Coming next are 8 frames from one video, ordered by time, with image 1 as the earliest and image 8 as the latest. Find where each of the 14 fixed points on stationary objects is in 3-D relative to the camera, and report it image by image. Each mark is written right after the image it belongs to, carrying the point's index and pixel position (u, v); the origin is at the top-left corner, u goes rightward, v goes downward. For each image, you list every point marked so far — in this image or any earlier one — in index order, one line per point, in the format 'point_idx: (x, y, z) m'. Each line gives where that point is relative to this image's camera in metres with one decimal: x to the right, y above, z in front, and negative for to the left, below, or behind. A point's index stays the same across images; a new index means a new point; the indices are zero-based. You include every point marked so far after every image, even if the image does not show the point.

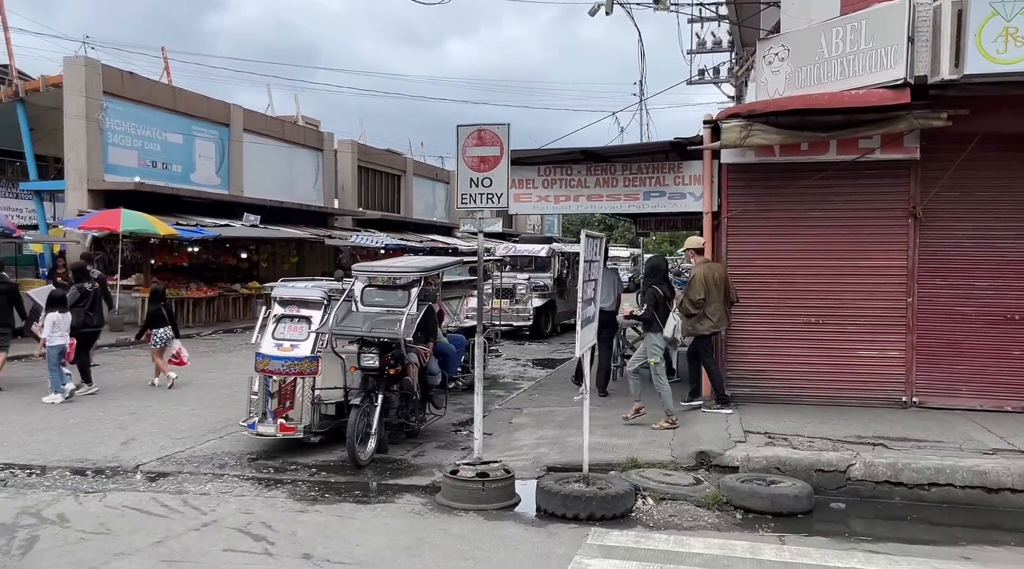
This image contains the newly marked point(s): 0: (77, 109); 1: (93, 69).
0: (-9.1, +3.7, +18.7) m
1: (-8.8, +4.6, +18.8) m
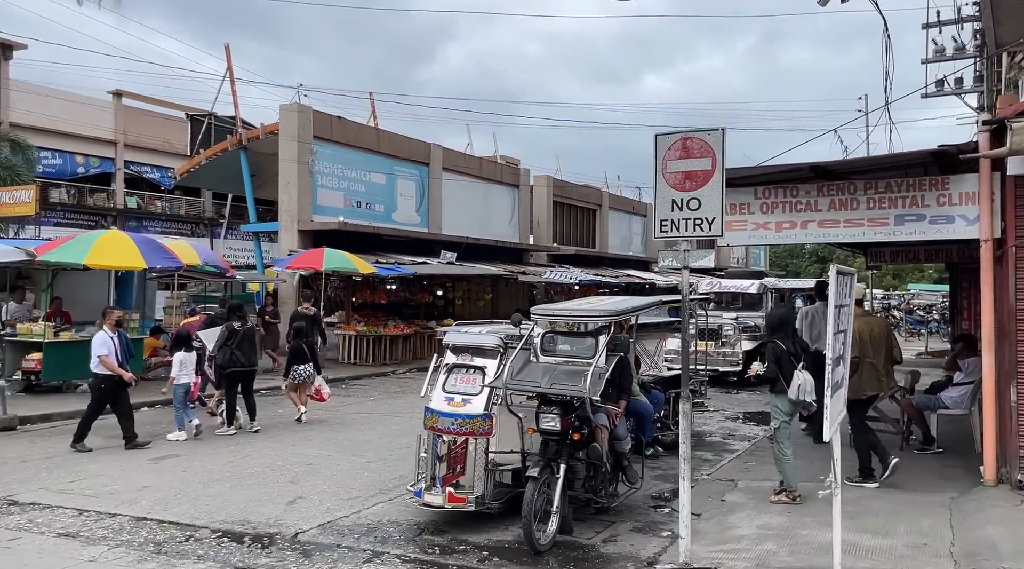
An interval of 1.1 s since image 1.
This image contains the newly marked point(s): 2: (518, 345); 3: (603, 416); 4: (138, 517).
0: (-4.9, +2.9, +19.3) m
1: (-4.6, +3.8, +19.4) m
2: (+0.1, -0.4, +6.0) m
3: (+0.6, -0.8, +5.6) m
4: (-2.8, -1.7, +6.6) m
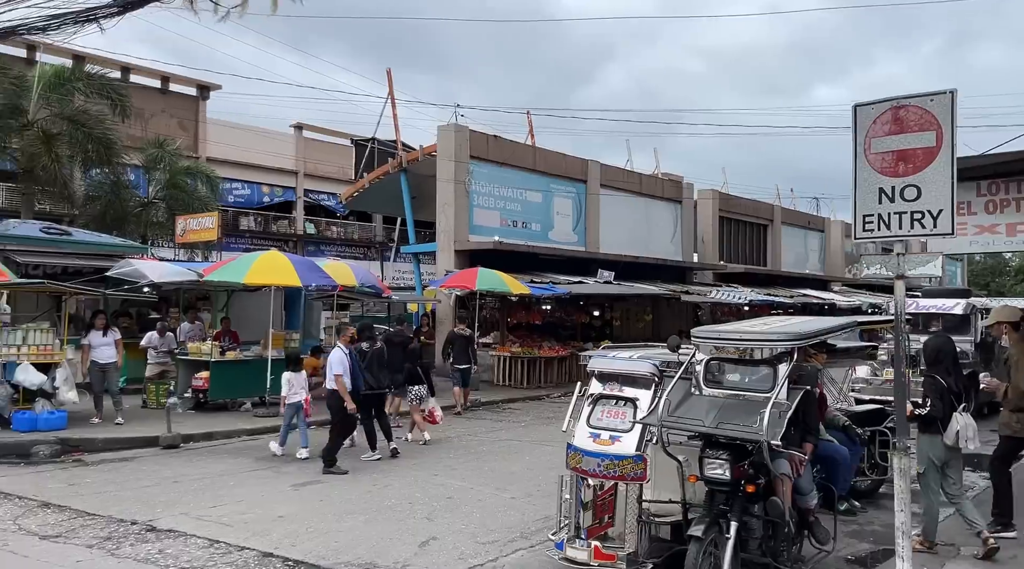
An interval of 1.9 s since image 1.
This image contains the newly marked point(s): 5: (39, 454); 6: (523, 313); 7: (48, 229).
0: (-1.5, +2.5, +19.2) m
1: (-1.1, +3.3, +19.3) m
2: (+1.0, -0.5, +5.1) m
3: (+1.4, -0.9, +4.6) m
4: (-1.7, -1.9, +6.1) m
5: (-6.1, -2.2, +11.3) m
6: (+0.2, -0.6, +19.7) m
7: (-9.4, +1.1, +17.7) m
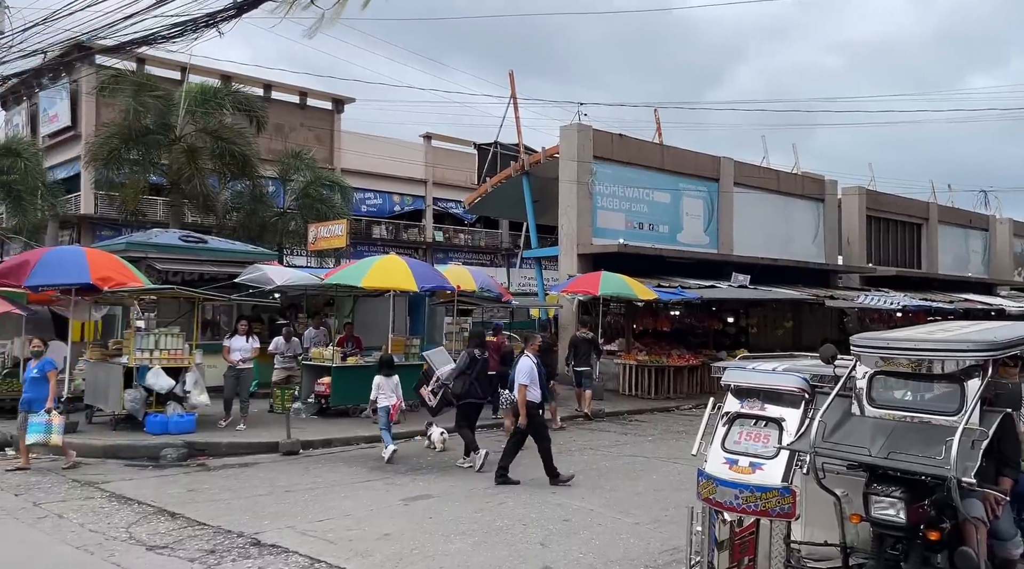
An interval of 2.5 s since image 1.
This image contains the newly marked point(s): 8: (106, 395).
0: (+1.2, +2.4, +18.6) m
1: (+1.5, +3.2, +18.6) m
2: (+1.6, -0.5, +4.3) m
3: (+2.0, -0.9, +3.7) m
4: (-0.9, -1.9, +5.7) m
5: (-4.5, -2.2, +11.4) m
6: (+3.0, -0.8, +18.8) m
7: (-6.9, +1.0, +18.3) m
8: (-6.0, -1.6, +12.9) m
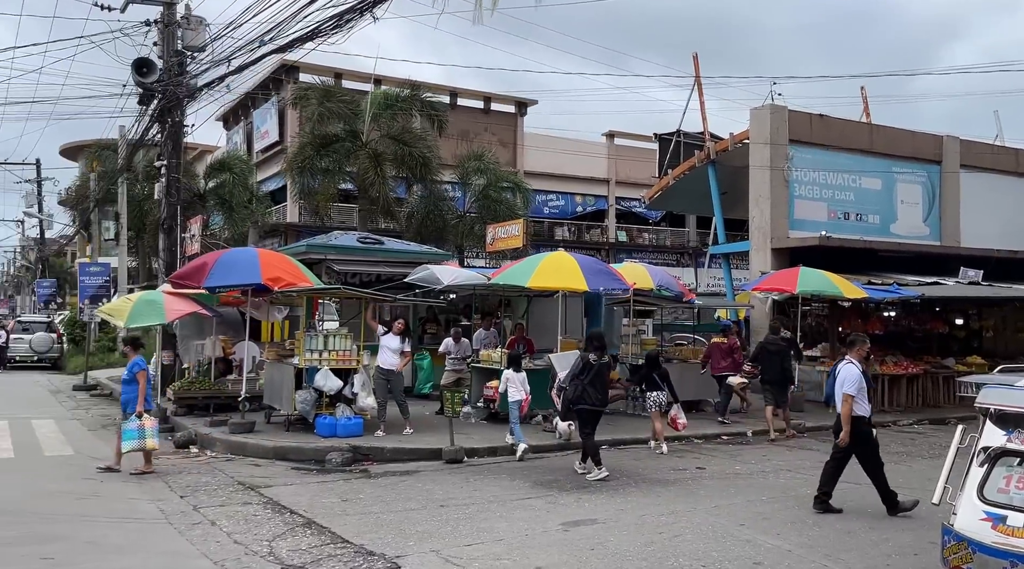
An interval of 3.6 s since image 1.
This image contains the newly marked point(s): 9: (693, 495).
0: (+4.8, +2.4, +16.9) m
1: (+5.1, +3.3, +16.8) m
2: (+2.1, -0.4, +2.8) m
3: (+2.4, -0.8, +2.2) m
4: (0.0, -1.8, +4.7) m
5: (-2.3, -2.2, +11.1) m
6: (+6.6, -0.7, +16.7) m
7: (-3.2, +1.0, +18.3) m
8: (-3.4, -1.6, +12.8) m
9: (+1.8, -2.2, +8.9) m
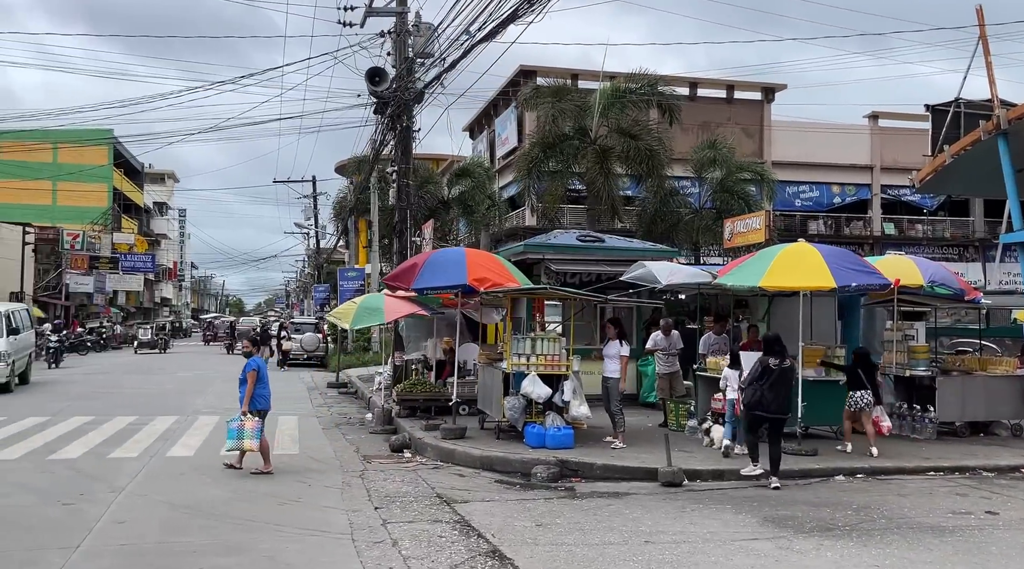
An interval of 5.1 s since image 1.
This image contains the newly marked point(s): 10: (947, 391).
0: (+8.6, +2.5, +13.7) m
1: (+9.0, +3.3, +13.6) m
2: (+2.2, -0.4, +0.9) m
3: (+2.3, -0.8, +0.2) m
4: (+0.7, -1.8, +3.3) m
5: (+0.3, -2.2, +10.1) m
6: (+10.4, -0.6, +13.0) m
7: (+1.4, +1.0, +17.3) m
8: (-0.3, -1.6, +12.1) m
9: (+3.6, -2.1, +6.8) m
10: (+6.7, -1.6, +13.6) m
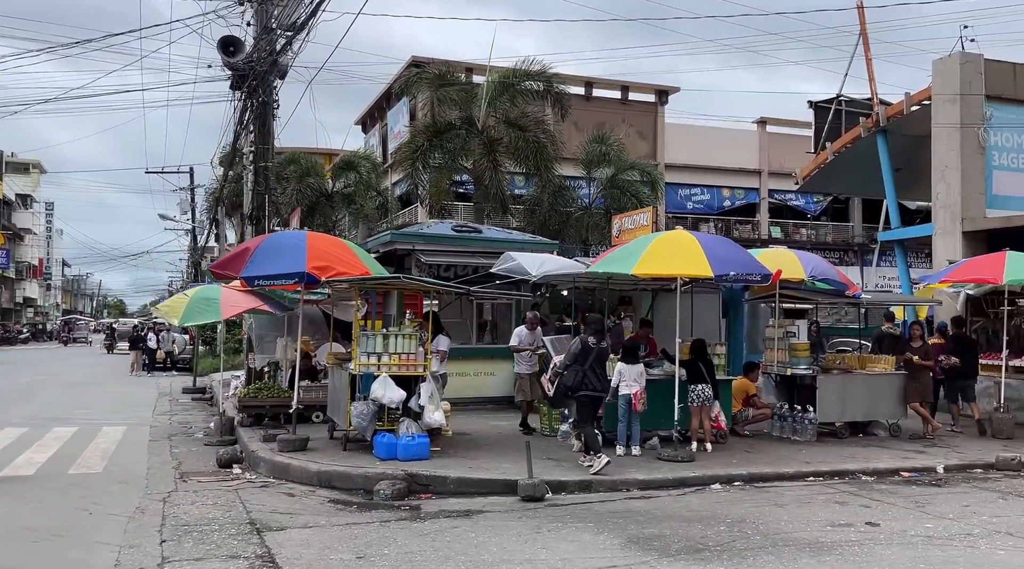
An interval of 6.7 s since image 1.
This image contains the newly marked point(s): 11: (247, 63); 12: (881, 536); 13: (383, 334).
0: (+6.6, +2.5, +13.4) m
1: (+6.9, +3.4, +13.3) m
2: (+1.6, -0.2, -0.1) m
3: (+1.7, -0.6, -0.7) m
4: (-0.2, -1.6, +2.1) m
5: (-1.3, -2.1, +8.8) m
6: (+8.4, -0.6, +12.9) m
7: (-1.0, +1.1, +16.1) m
8: (-2.1, -1.5, +10.7) m
9: (+2.4, -2.0, +6.0) m
10: (+4.7, -1.6, +13.0) m
11: (-5.0, +4.1, +16.6) m
12: (+3.2, -2.2, +7.6) m
13: (-1.5, -0.6, +10.2) m
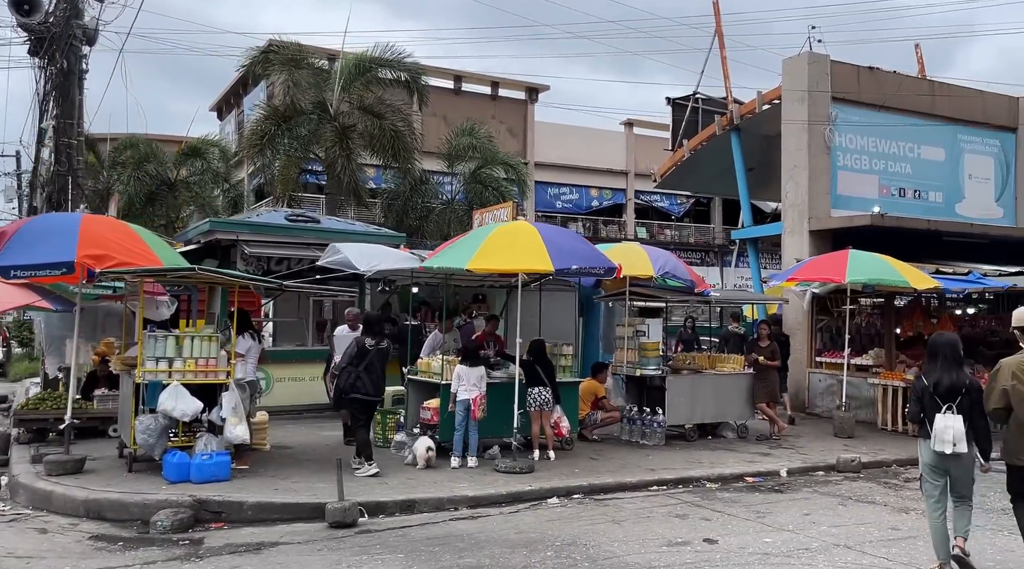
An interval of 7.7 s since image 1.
0: (+4.2, +2.5, +13.1) m
1: (+4.5, +3.4, +13.1) m
2: (+1.2, -0.2, -0.9) m
3: (+1.4, -0.6, -1.5) m
4: (-0.9, -1.6, +1.0) m
5: (-3.0, -2.0, +7.5) m
6: (+6.0, -0.5, +12.9) m
7: (-3.7, +1.1, +14.7) m
8: (-4.1, -1.4, +9.3) m
9: (+1.1, -2.0, +5.2) m
10: (+2.3, -1.5, +12.5) m
11: (-7.8, +4.2, +14.7) m
12: (+1.6, -2.1, +6.9) m
13: (-3.4, -0.5, +8.9) m
